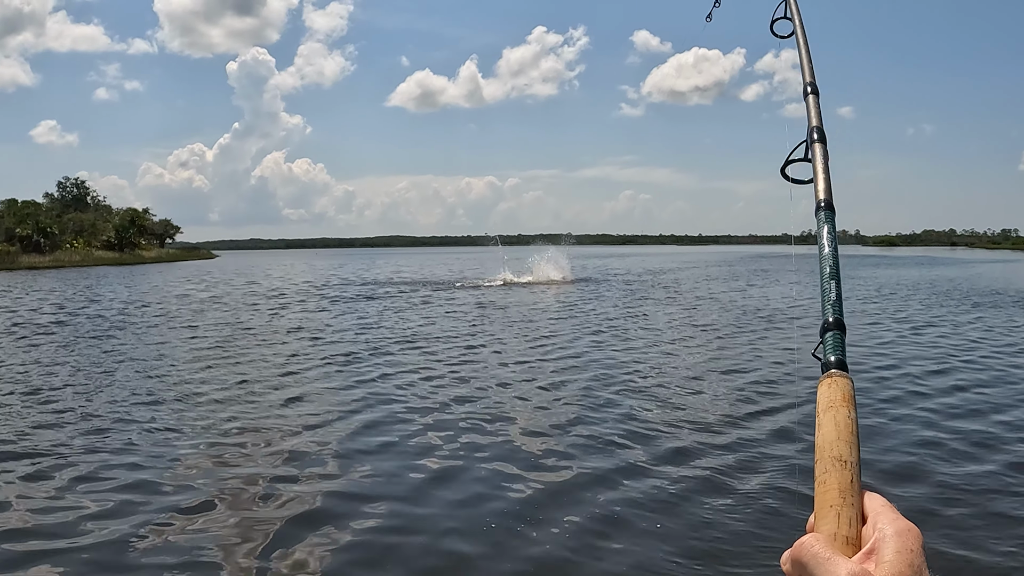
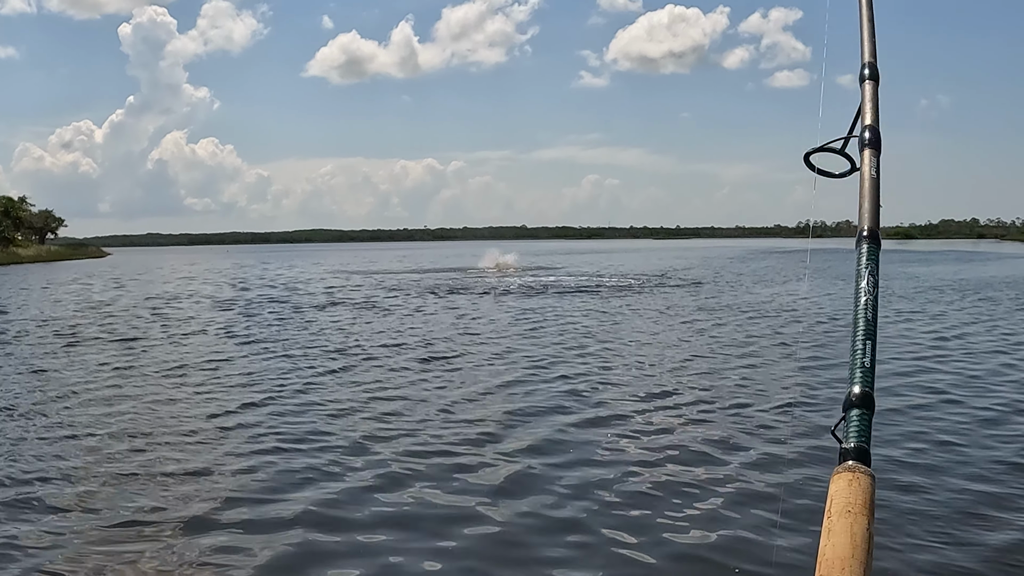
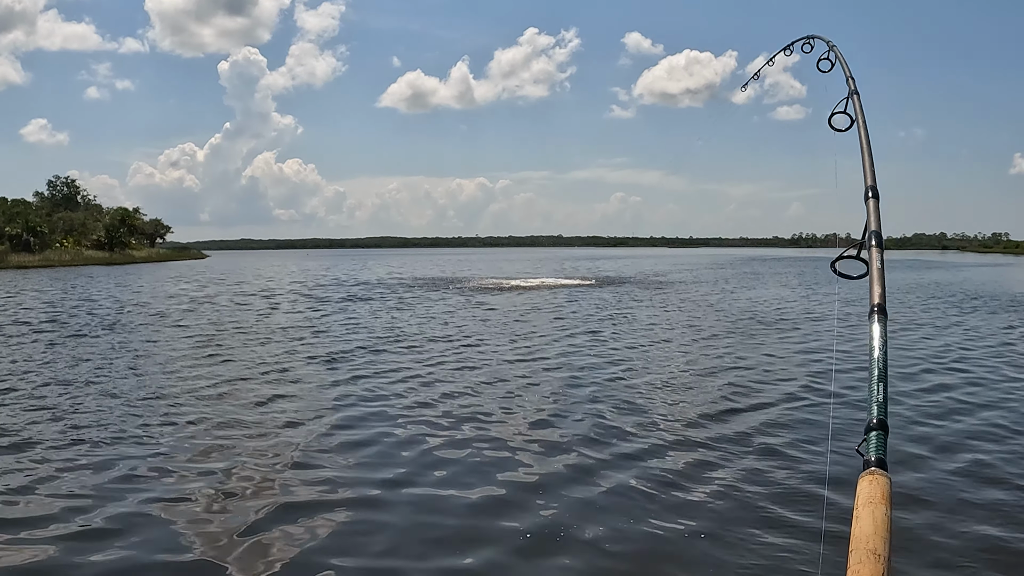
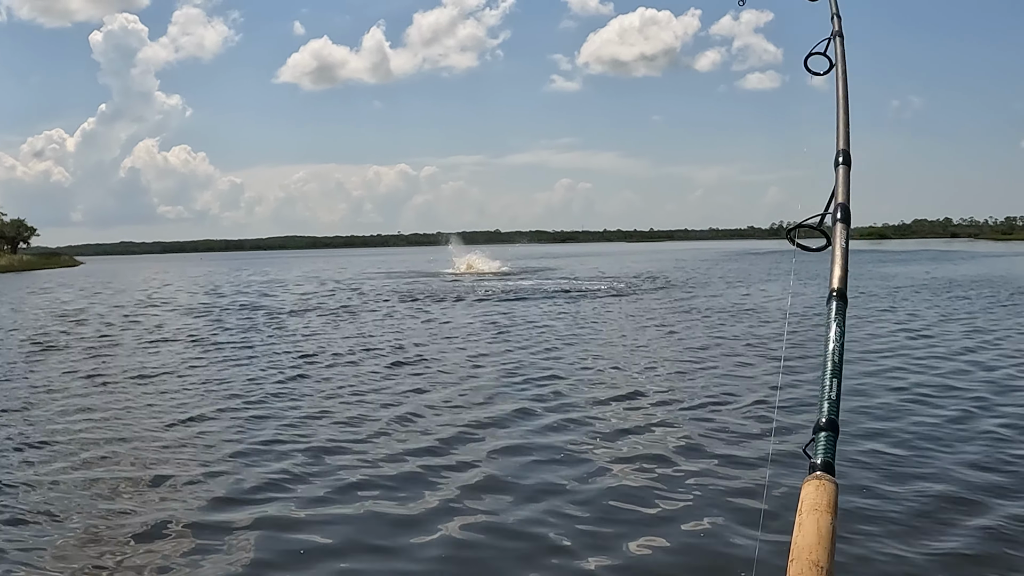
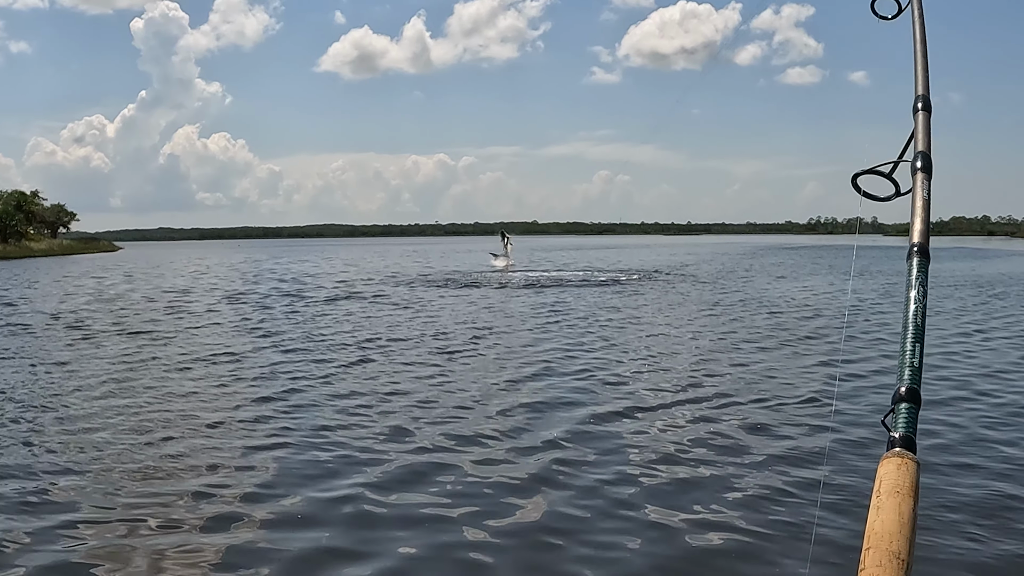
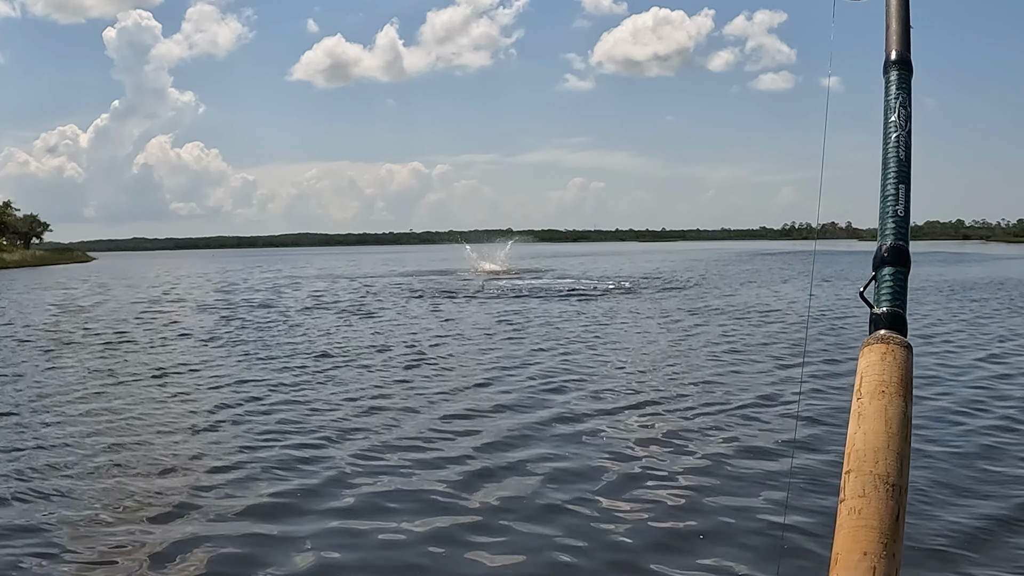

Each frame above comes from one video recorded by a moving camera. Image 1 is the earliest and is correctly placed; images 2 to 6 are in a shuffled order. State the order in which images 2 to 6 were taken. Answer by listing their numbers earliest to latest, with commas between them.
3, 5, 2, 6, 4
